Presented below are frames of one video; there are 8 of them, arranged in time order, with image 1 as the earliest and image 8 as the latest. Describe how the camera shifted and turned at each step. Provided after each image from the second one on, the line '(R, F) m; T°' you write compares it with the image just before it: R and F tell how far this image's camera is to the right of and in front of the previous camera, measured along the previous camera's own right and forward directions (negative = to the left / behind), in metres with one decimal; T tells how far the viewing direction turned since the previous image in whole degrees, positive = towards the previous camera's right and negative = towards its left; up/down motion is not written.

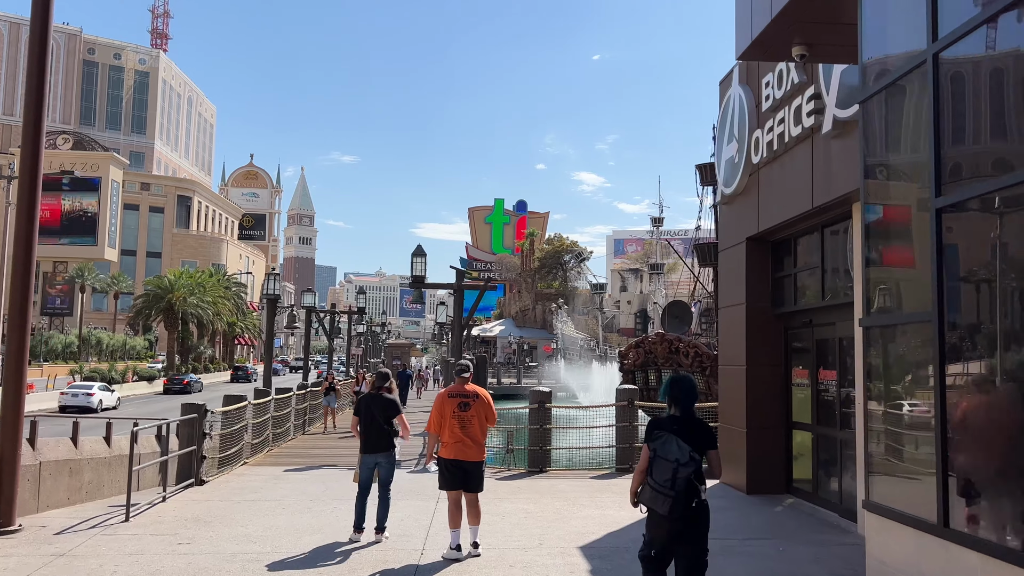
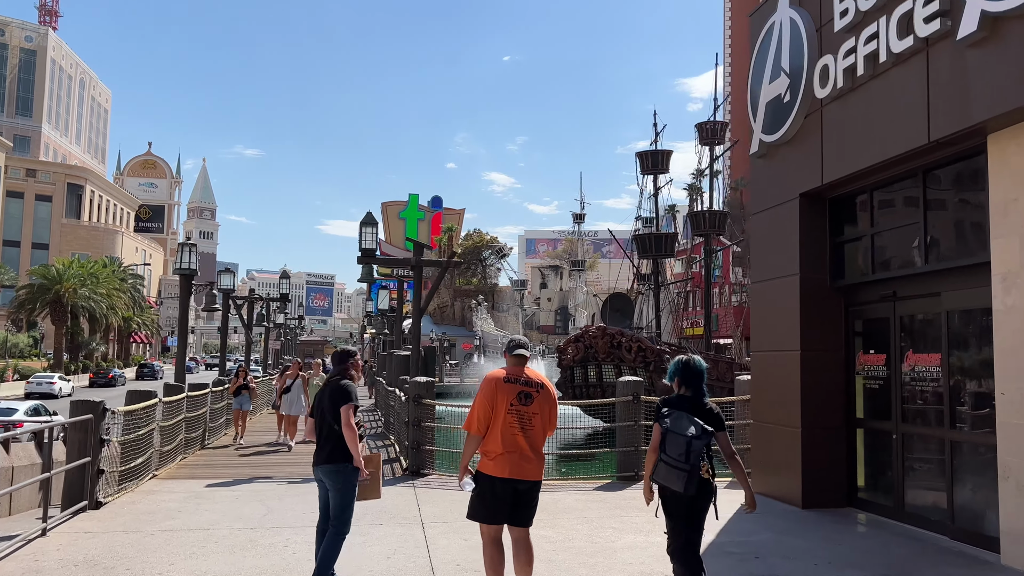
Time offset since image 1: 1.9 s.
(-1.0, +2.4) m; +6°
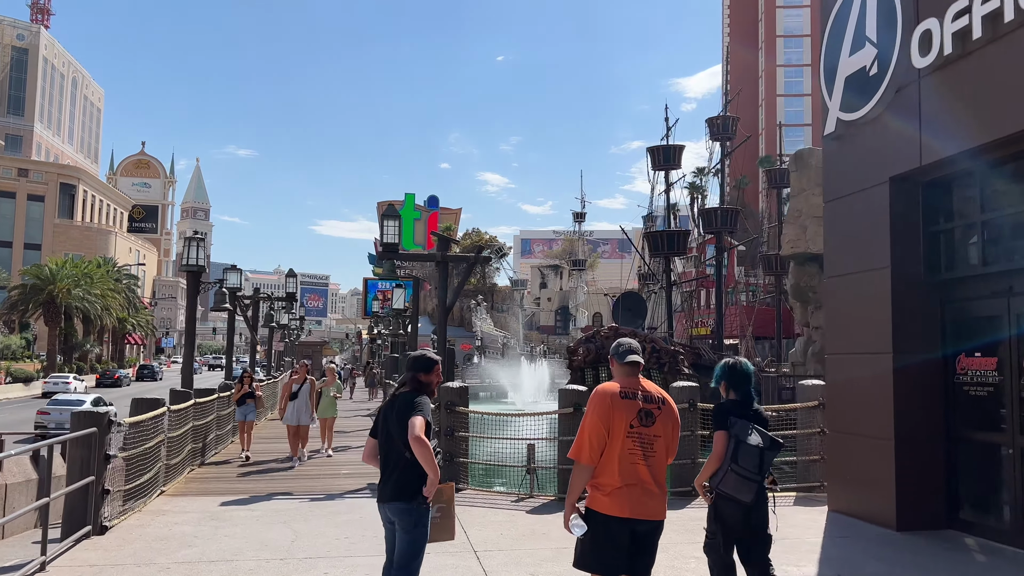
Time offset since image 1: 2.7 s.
(-0.6, +1.0) m; 0°
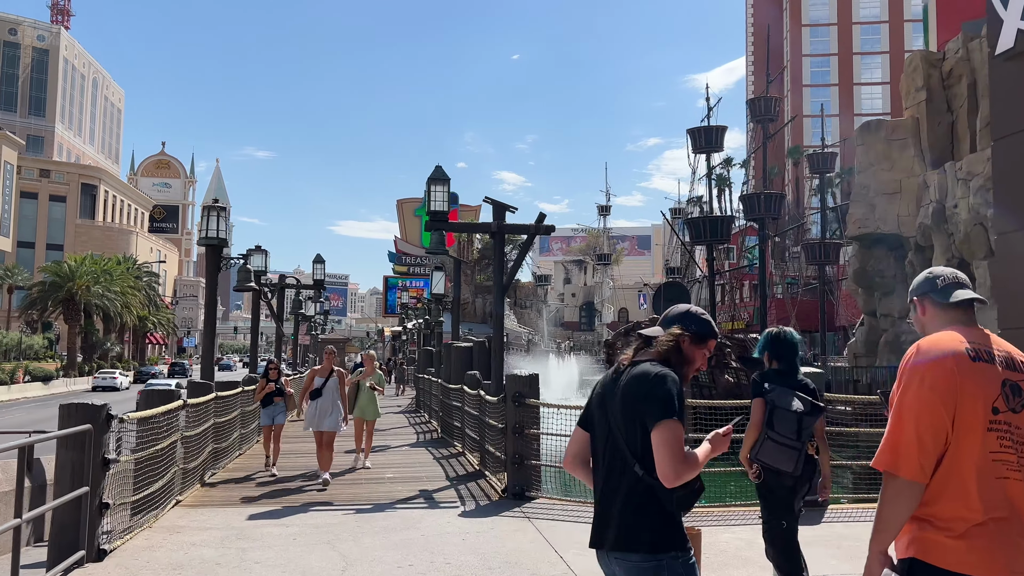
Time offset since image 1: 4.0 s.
(-0.7, +1.7) m; -1°
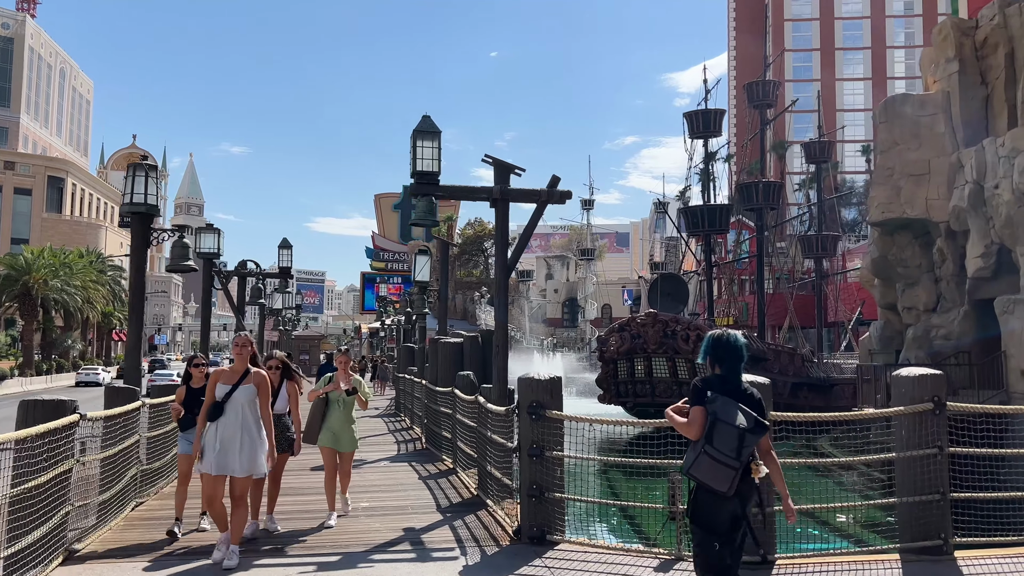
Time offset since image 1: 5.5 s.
(-0.3, +2.1) m; +2°
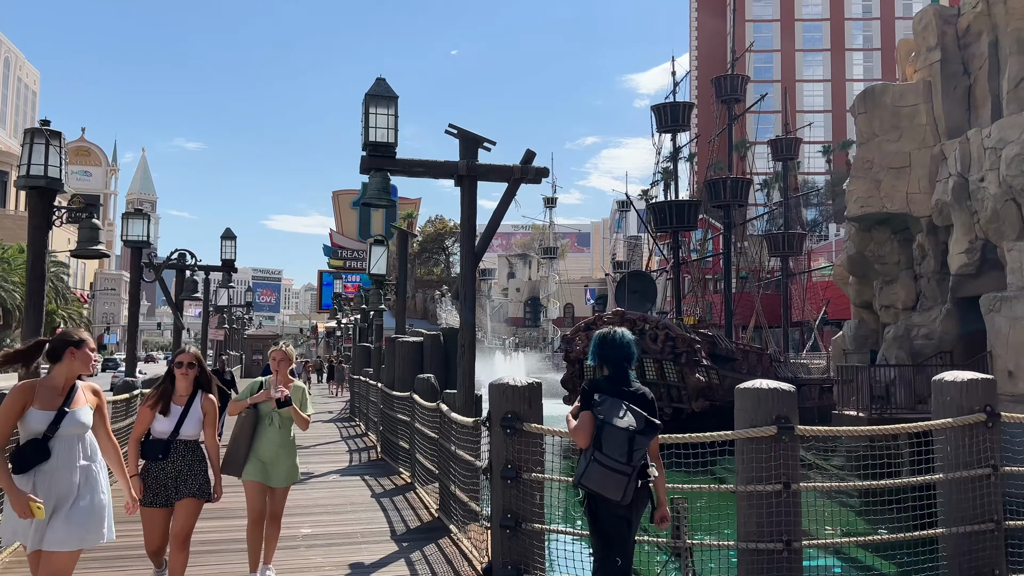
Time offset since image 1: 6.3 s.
(-0.1, +1.2) m; +3°
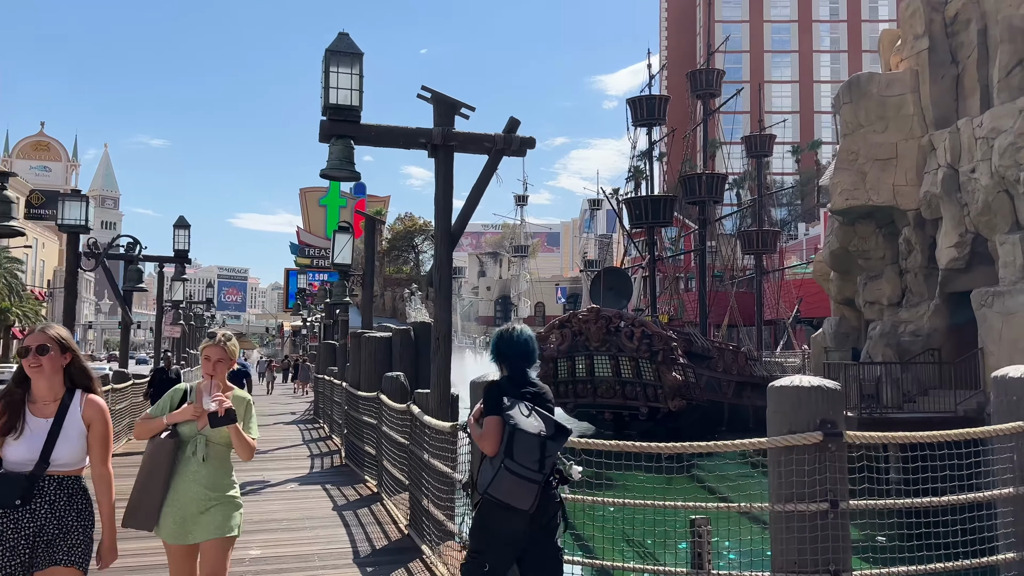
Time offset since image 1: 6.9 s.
(-0.1, +0.9) m; +2°
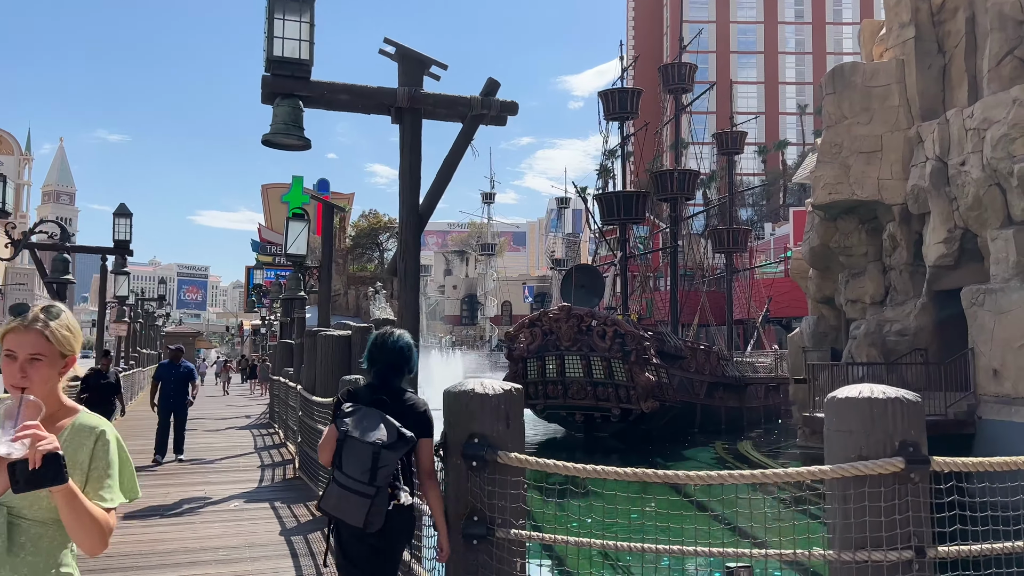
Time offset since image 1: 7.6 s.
(-0.1, +1.0) m; +2°
